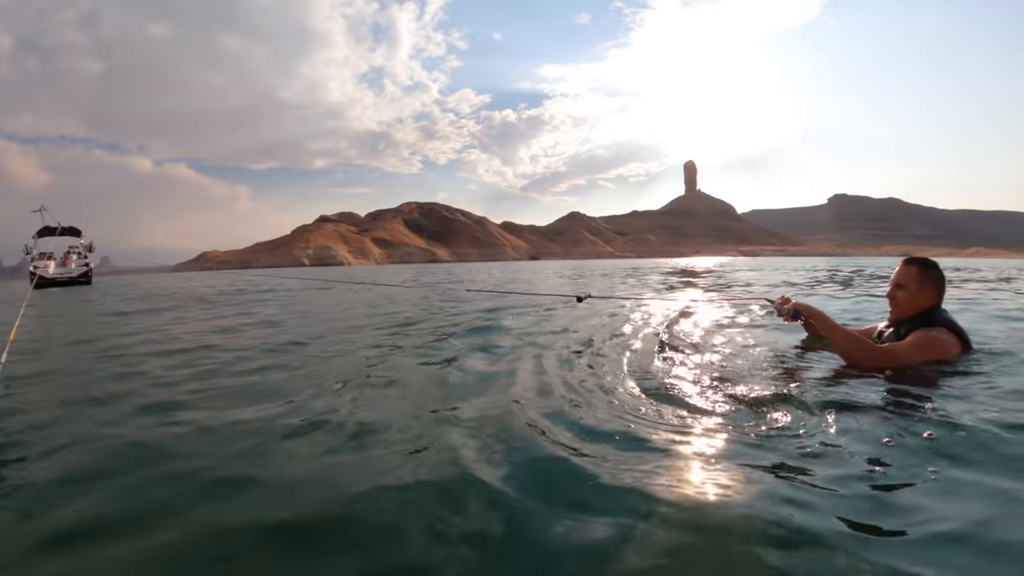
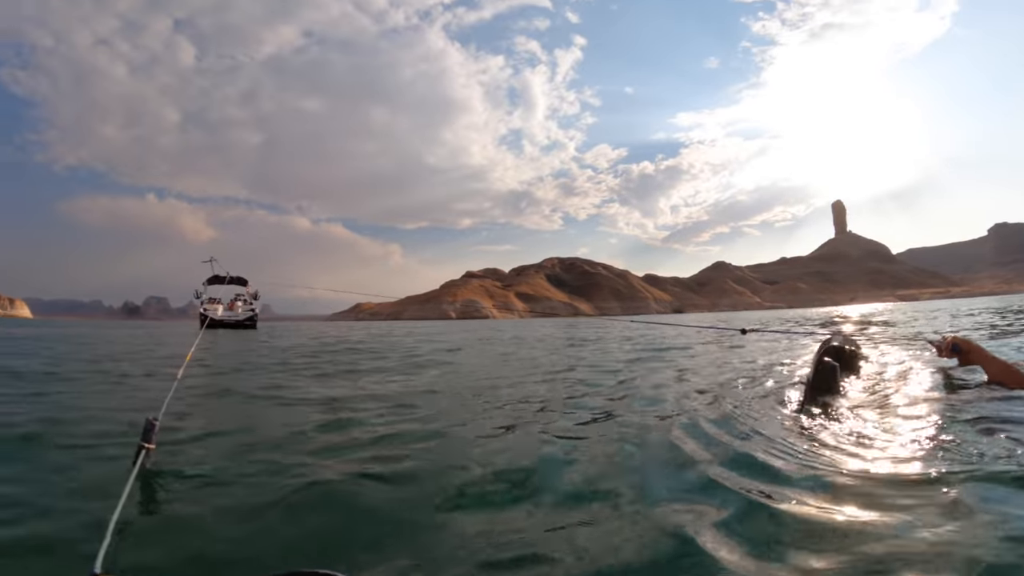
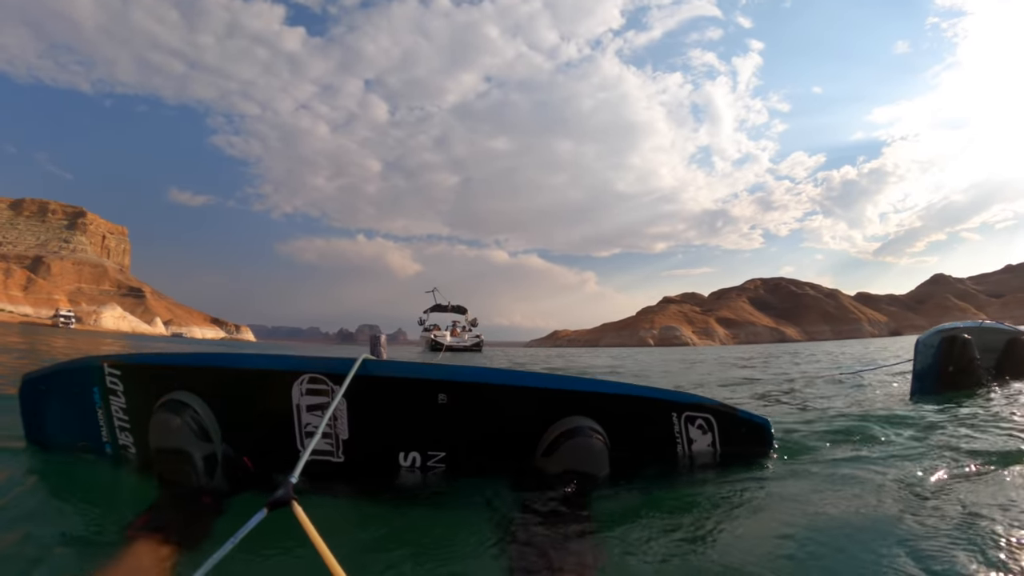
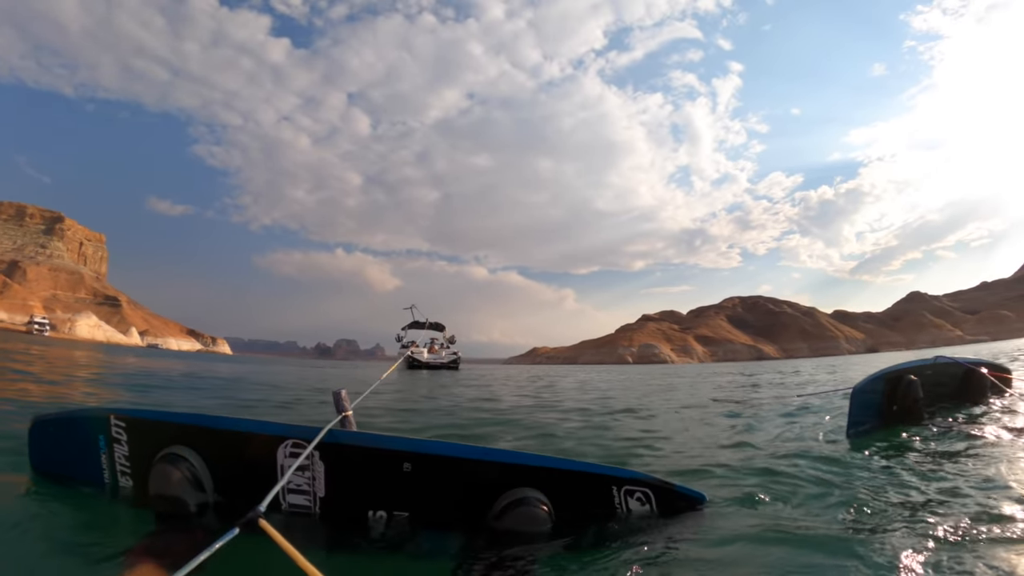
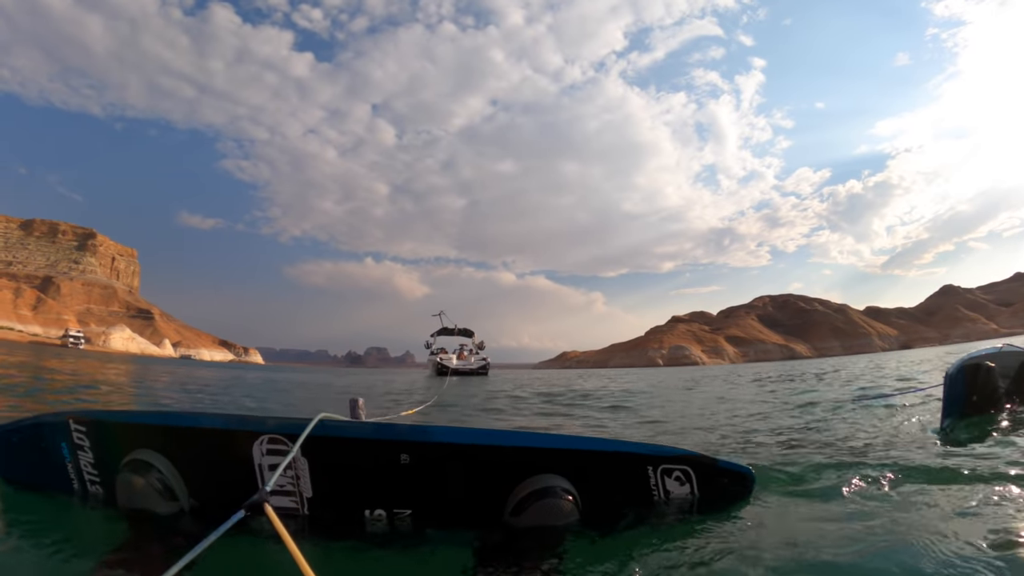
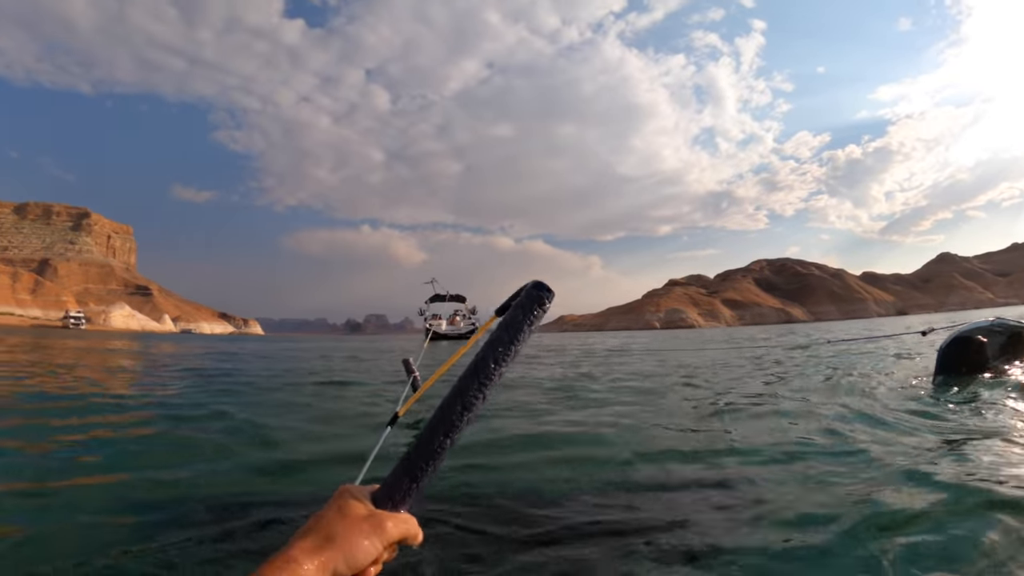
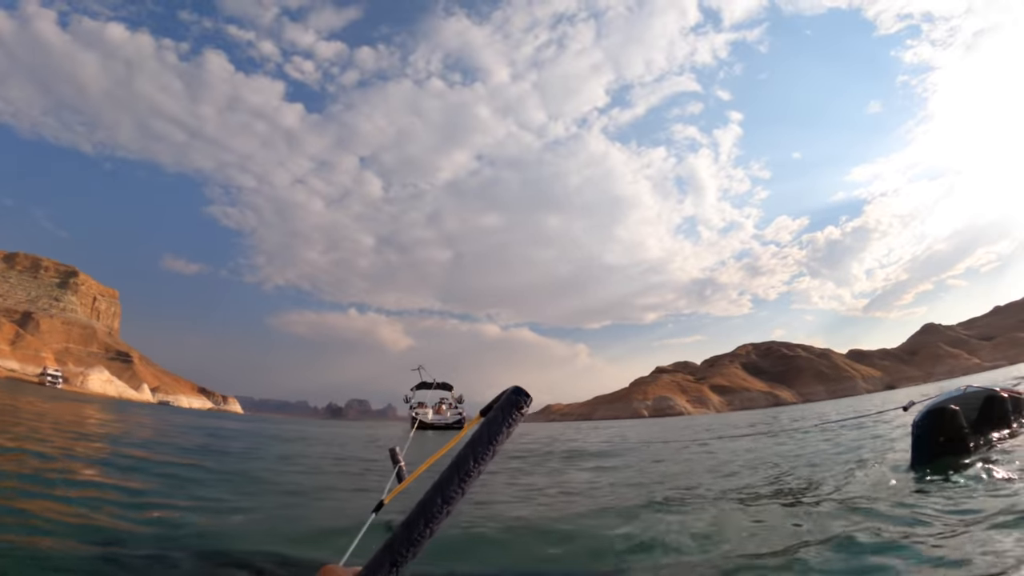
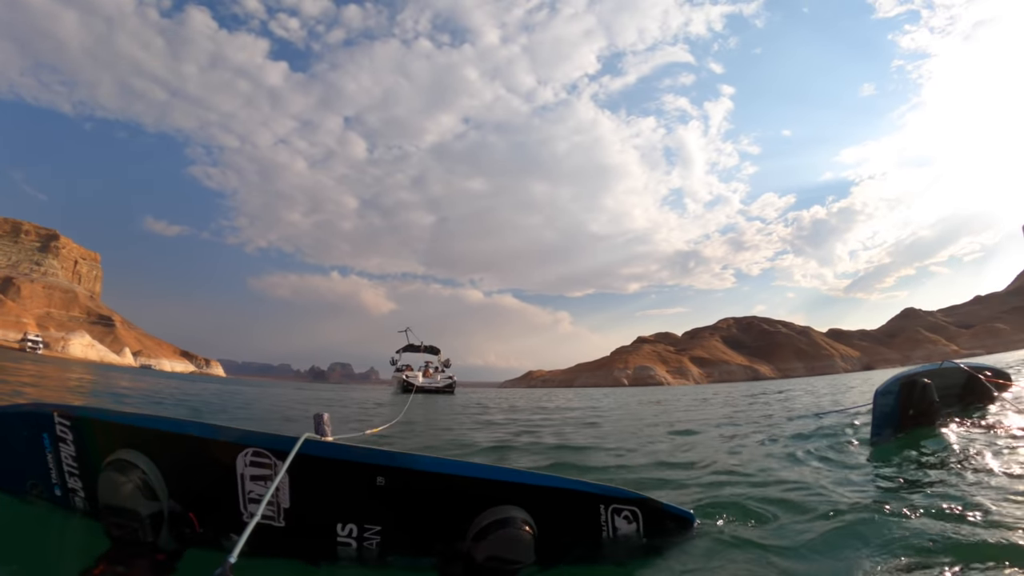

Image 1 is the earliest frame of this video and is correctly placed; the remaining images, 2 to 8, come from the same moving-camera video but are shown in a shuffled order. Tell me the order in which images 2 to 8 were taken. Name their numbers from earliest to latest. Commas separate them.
2, 6, 7, 5, 8, 3, 4
